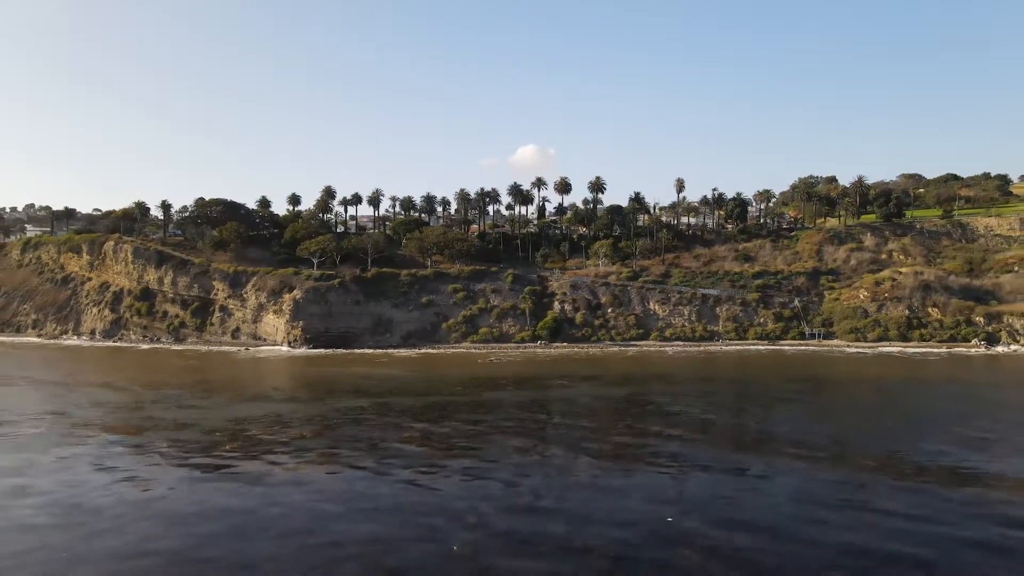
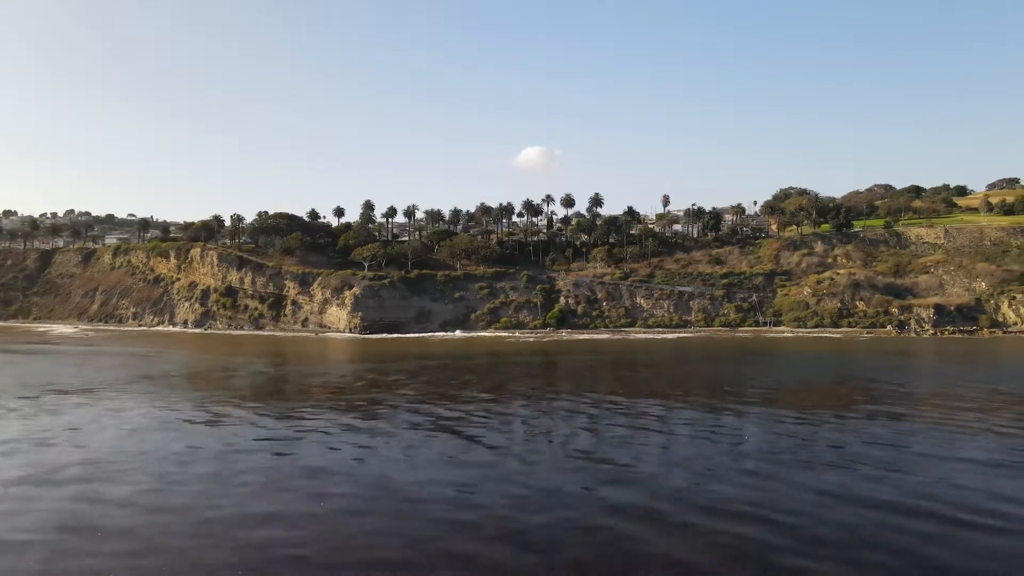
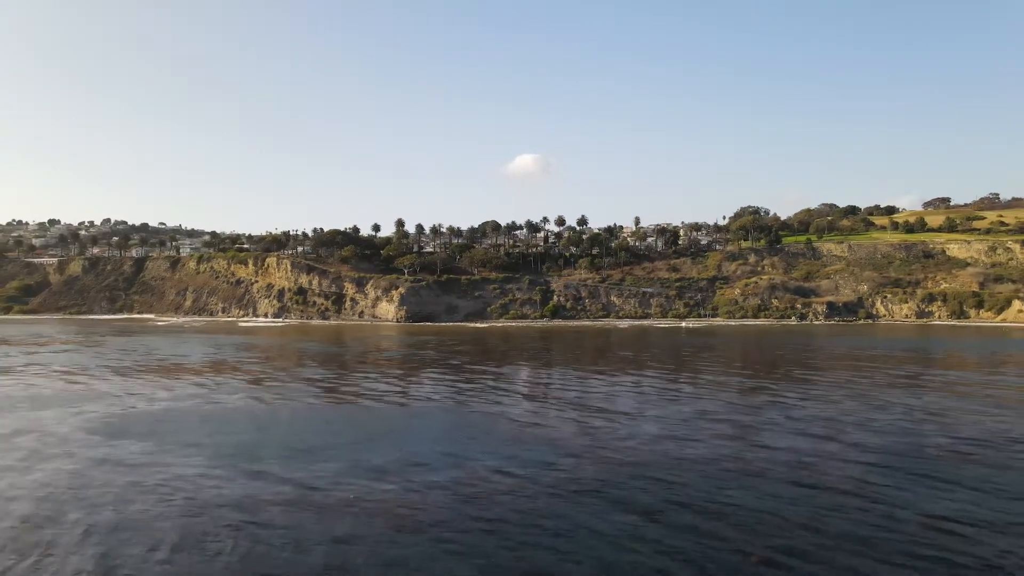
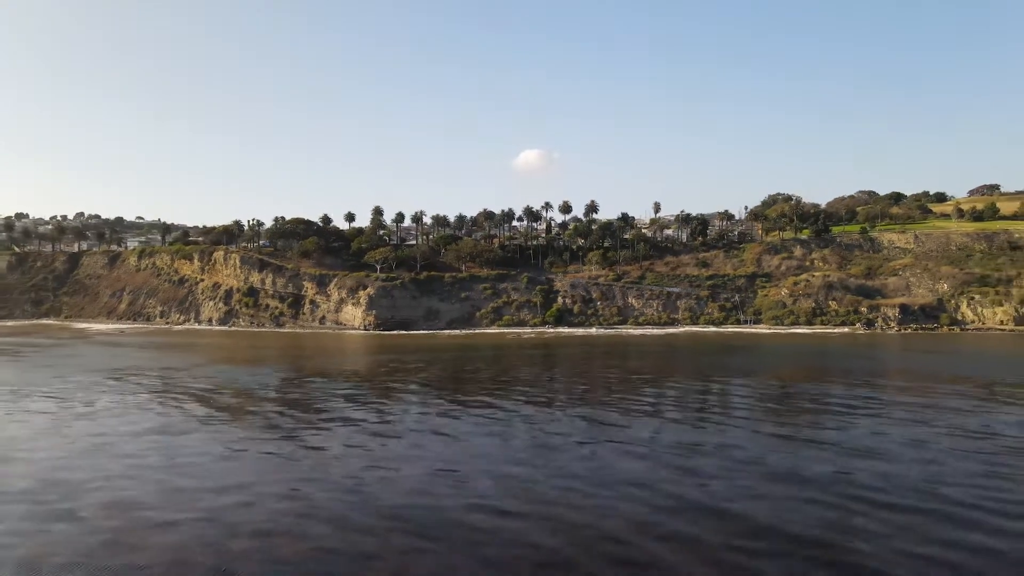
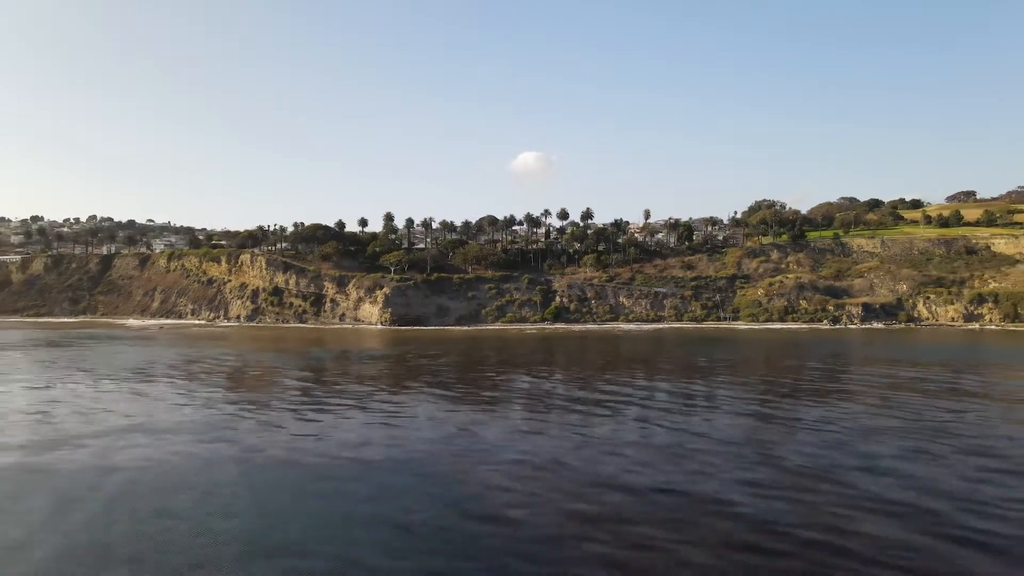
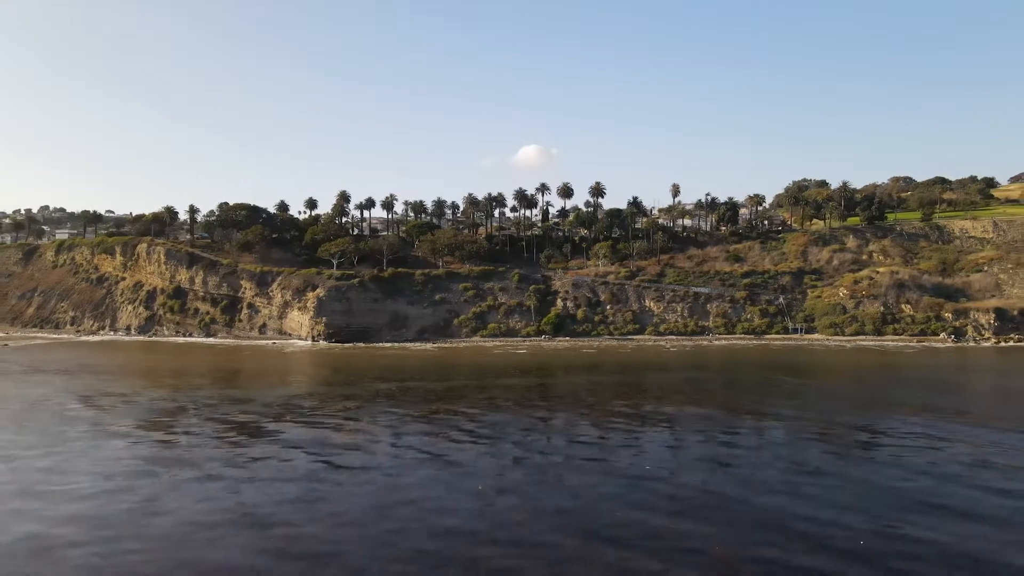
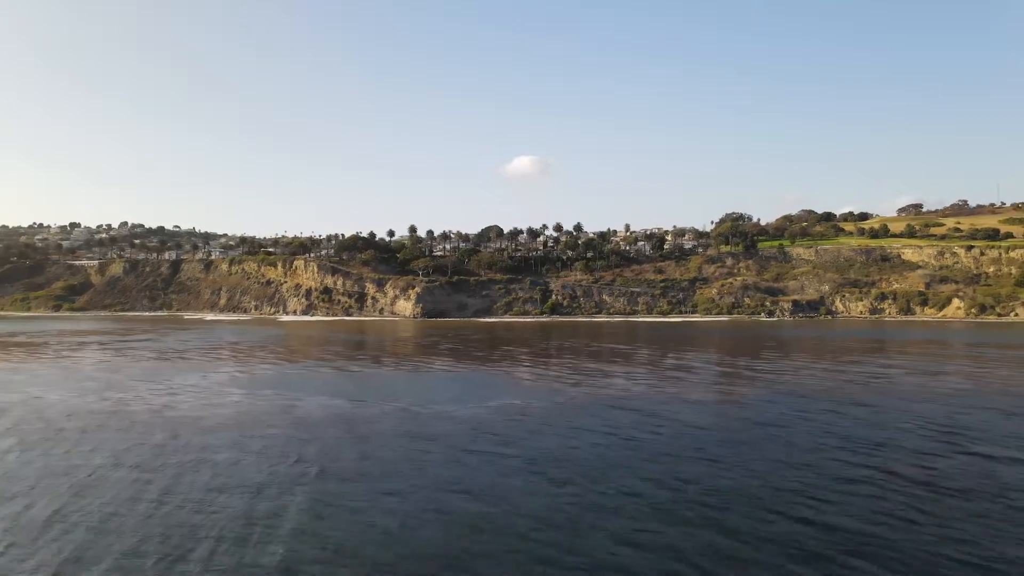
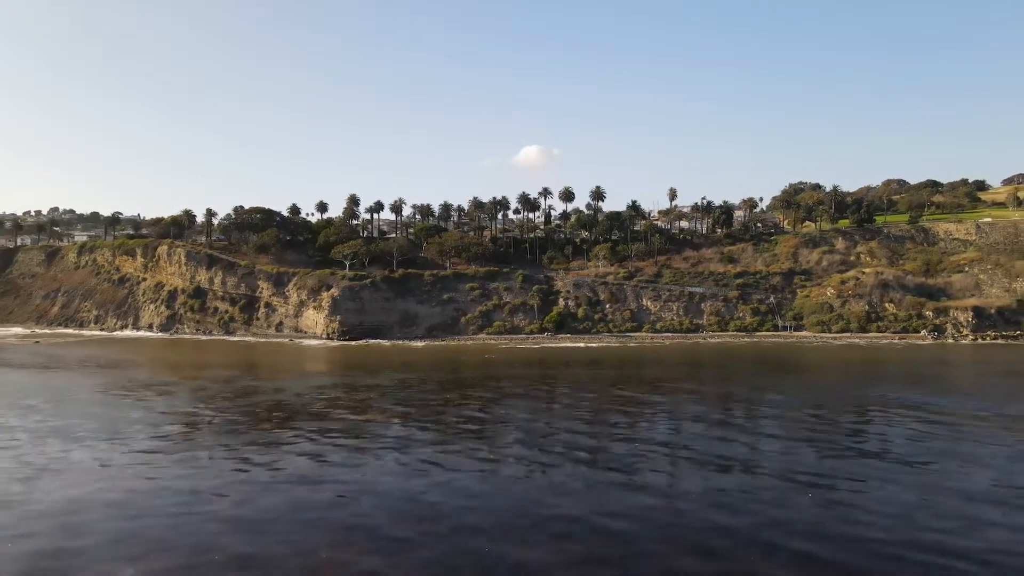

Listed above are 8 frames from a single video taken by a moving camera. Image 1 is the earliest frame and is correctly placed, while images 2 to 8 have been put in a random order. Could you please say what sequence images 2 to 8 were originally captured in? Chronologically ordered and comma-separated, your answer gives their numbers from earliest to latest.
6, 8, 2, 4, 5, 3, 7
